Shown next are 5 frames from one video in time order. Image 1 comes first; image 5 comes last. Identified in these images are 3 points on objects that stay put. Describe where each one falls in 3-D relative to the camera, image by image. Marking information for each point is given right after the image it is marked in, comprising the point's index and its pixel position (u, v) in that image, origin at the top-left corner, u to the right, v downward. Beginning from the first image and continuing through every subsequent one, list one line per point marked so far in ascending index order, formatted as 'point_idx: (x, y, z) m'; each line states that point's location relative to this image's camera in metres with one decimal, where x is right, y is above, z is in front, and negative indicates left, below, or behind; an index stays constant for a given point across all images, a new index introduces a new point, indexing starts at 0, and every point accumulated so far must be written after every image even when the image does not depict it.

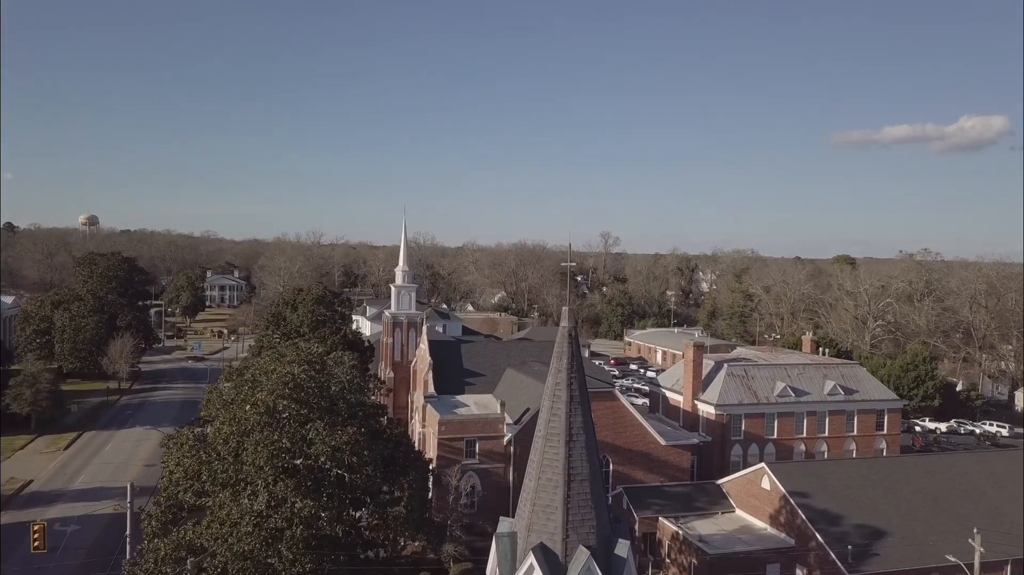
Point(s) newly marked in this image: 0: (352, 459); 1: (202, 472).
0: (-3.7, -3.9, +15.9) m
1: (-7.4, -4.4, +16.5) m
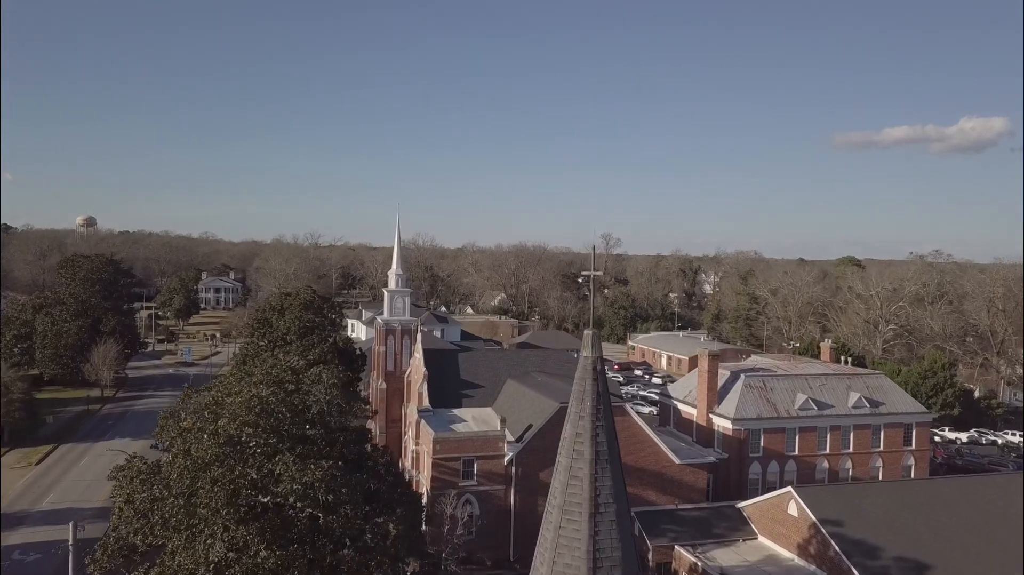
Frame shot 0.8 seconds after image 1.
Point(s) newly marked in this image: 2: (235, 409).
0: (-3.6, -4.1, +13.7) m
1: (-7.3, -4.6, +14.2) m
2: (-5.9, -2.6, +14.5) m
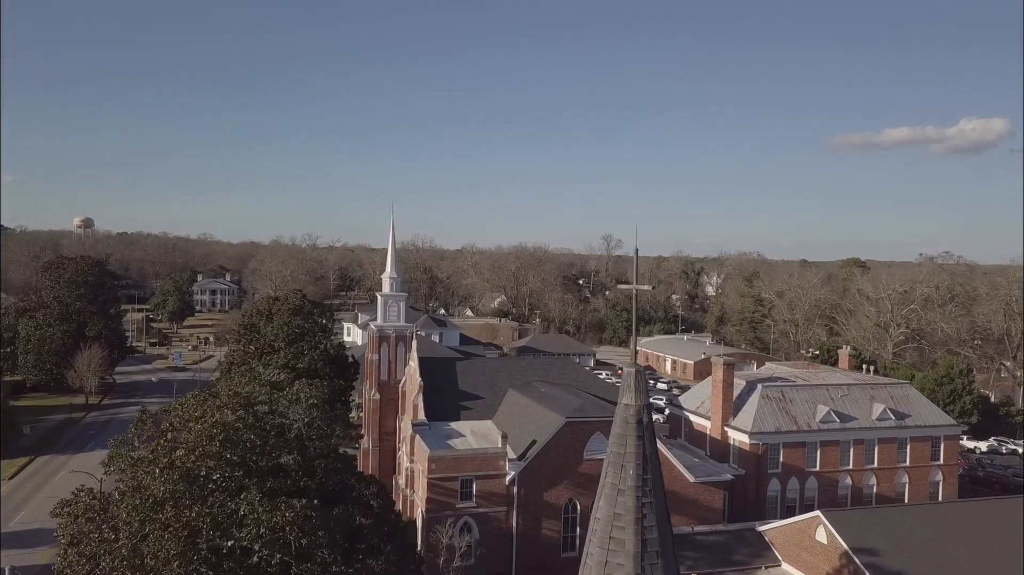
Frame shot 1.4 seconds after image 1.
0: (-3.6, -4.3, +11.7) m
1: (-7.3, -4.7, +12.2) m
2: (-5.8, -2.7, +12.6) m
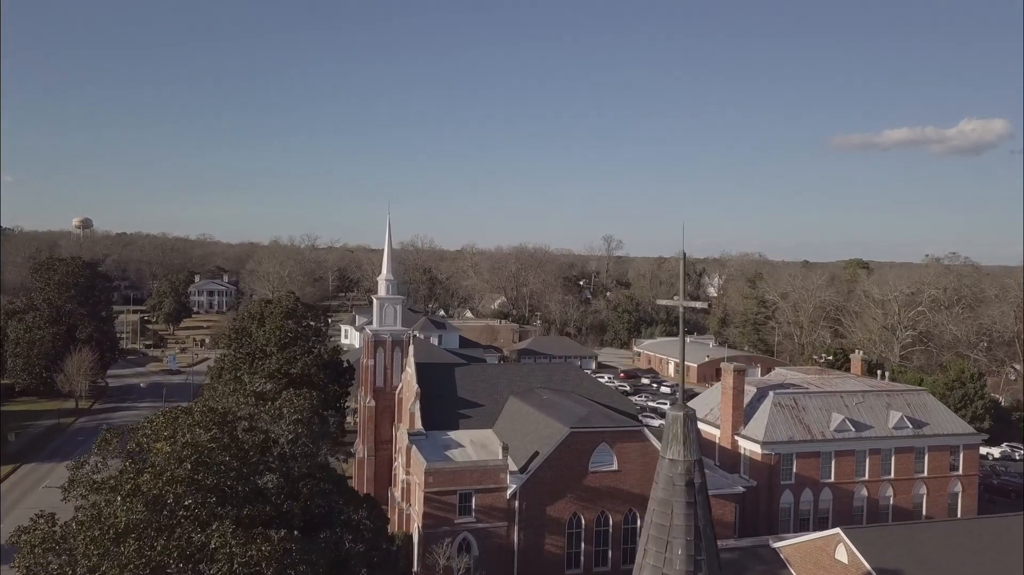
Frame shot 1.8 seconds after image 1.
0: (-3.5, -4.4, +10.5) m
1: (-7.2, -4.8, +11.0) m
2: (-5.8, -2.8, +11.4) m
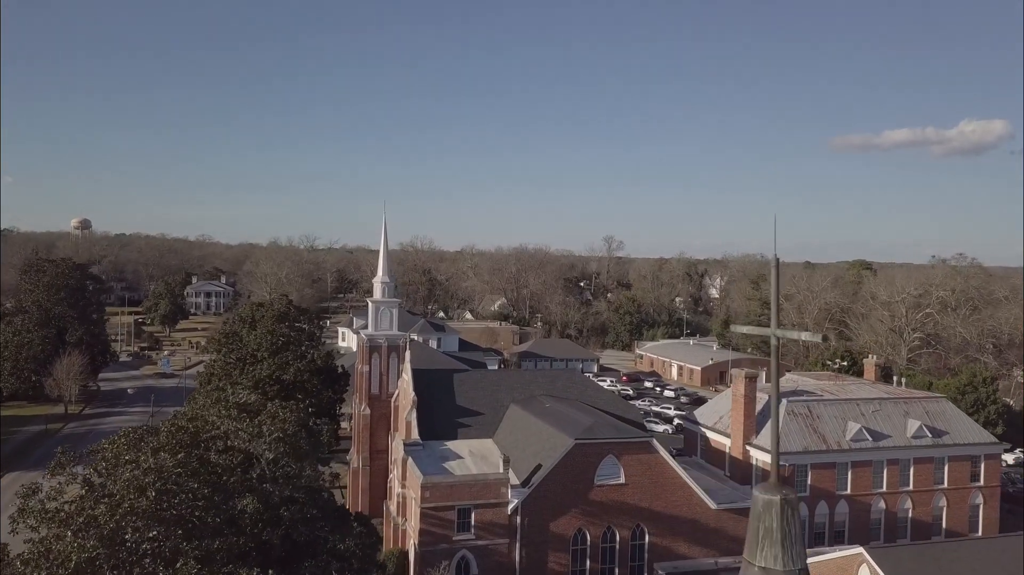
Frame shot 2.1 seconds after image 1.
0: (-3.5, -4.5, +9.3) m
1: (-7.2, -4.9, +9.8) m
2: (-5.7, -2.9, +10.2) m
